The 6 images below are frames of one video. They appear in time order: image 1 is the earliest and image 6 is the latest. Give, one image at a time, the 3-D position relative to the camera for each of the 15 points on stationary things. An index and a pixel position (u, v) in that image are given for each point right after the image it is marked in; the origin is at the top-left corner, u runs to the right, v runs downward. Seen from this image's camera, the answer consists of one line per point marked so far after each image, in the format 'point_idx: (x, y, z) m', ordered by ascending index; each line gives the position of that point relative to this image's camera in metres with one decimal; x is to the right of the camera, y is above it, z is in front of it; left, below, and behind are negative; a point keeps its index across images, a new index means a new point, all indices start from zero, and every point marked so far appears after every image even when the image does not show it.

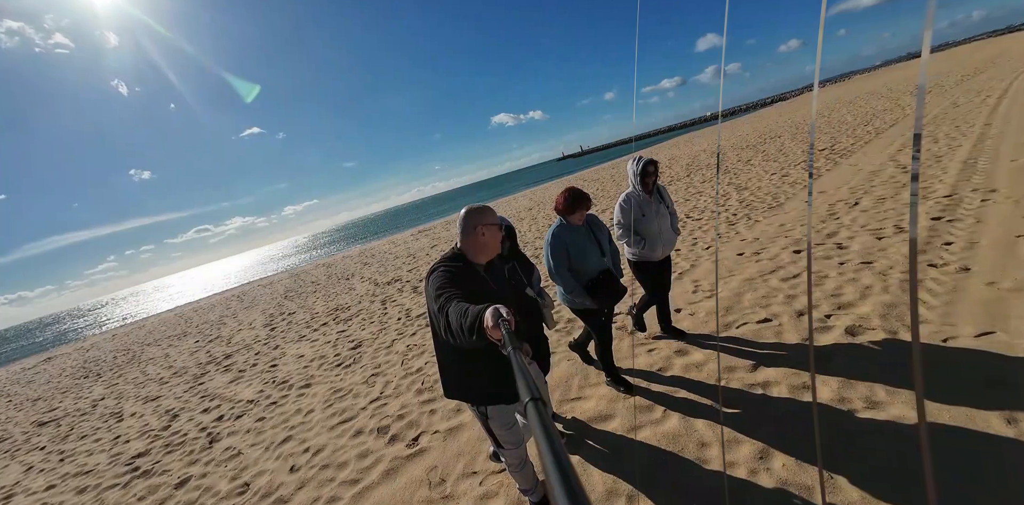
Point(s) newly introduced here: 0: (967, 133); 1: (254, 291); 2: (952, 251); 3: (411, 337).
0: (+9.2, +2.4, +7.4) m
1: (-12.7, -1.9, +17.7) m
2: (+4.0, 0.0, +3.3) m
3: (-1.4, -1.2, +5.1) m
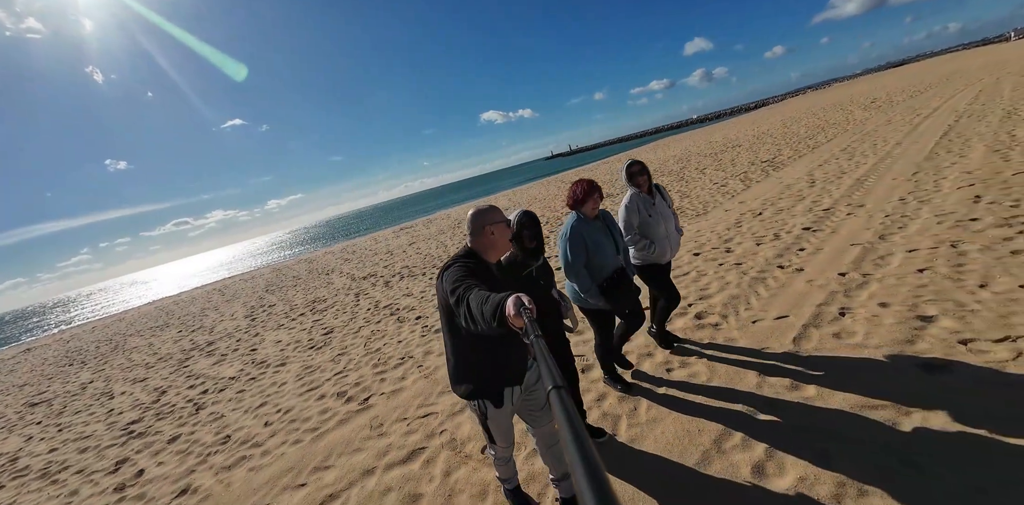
0: (+8.5, +2.3, +8.4) m
1: (-13.9, -1.6, +18.1) m
2: (+3.3, 0.0, +4.1) m
3: (-2.2, -1.1, +5.8) m
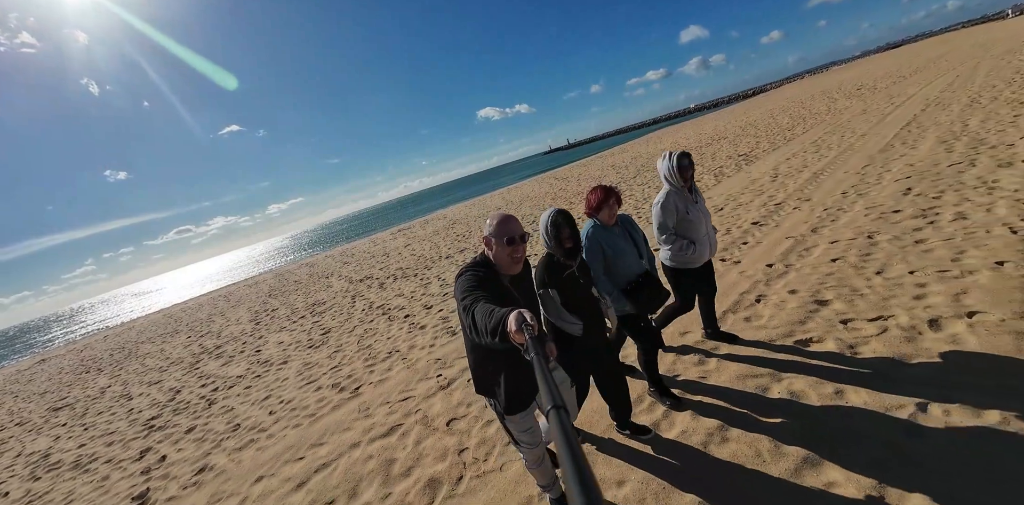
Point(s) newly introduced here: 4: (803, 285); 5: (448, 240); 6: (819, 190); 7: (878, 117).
0: (+8.0, +2.6, +8.8) m
1: (-14.1, -2.0, +18.6) m
2: (+2.9, 0.0, +4.6) m
3: (-2.5, -1.2, +6.3) m
4: (+2.8, -0.3, +3.5) m
5: (-2.5, +0.5, +13.9) m
6: (+5.2, +1.0, +6.1) m
7: (+11.5, +4.2, +11.3) m
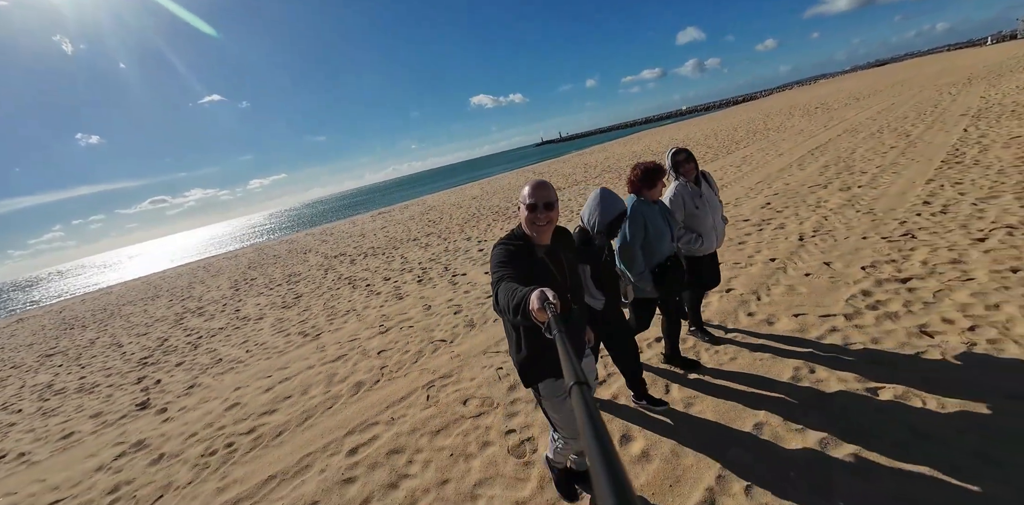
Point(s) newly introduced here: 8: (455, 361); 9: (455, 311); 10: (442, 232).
0: (+7.0, +2.5, +10.2) m
1: (-15.7, -0.5, +19.3) m
2: (+1.9, +0.2, +5.9) m
3: (-3.6, -0.8, +7.4) m
4: (+1.8, -0.2, +4.8) m
5: (-3.8, +1.2, +15.0) m
6: (+4.1, +1.1, +7.4) m
7: (+10.4, +4.0, +12.8) m
8: (-0.6, -1.2, +3.9) m
9: (-0.8, -0.8, +5.2) m
10: (-2.4, +0.7, +12.3) m
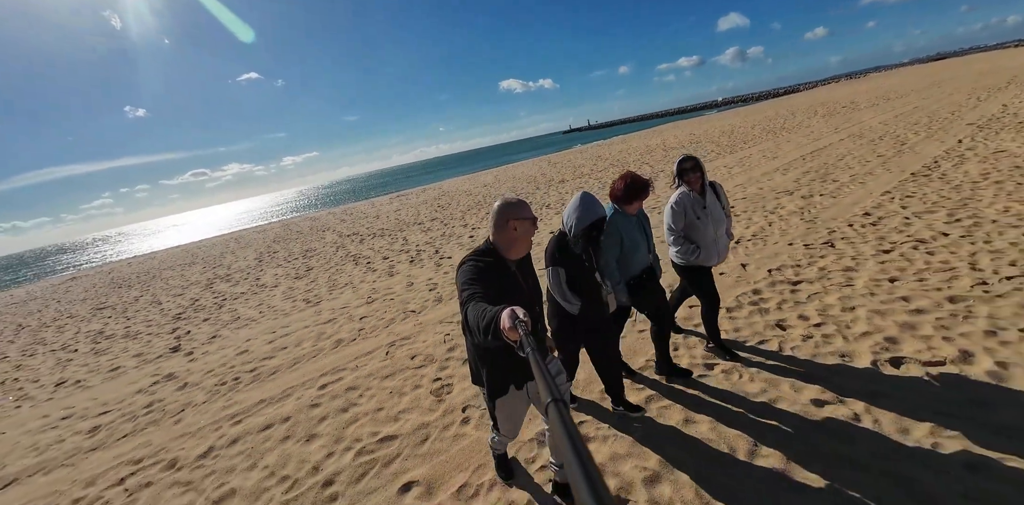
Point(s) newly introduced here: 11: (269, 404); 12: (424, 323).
0: (+6.9, +2.5, +10.5) m
1: (-15.4, +1.0, +20.9) m
2: (+1.5, +0.3, +6.5) m
3: (-4.0, -0.3, +8.4) m
4: (+1.3, -0.1, +5.4) m
5: (-3.7, +1.9, +15.9) m
6: (+3.8, +1.1, +7.9) m
7: (+10.5, +3.9, +12.8) m
8: (-1.3, -1.0, +4.7) m
9: (-1.4, -0.6, +6.0) m
10: (-2.4, +1.3, +13.1) m
11: (-2.5, -1.6, +3.7) m
12: (-1.2, -0.9, +4.8) m
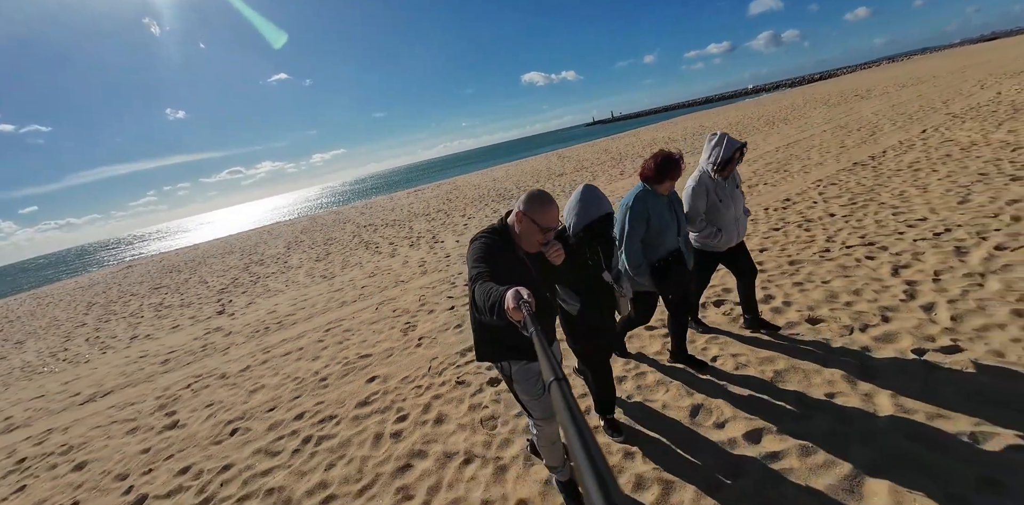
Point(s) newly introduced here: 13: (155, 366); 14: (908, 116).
0: (+6.6, +2.9, +11.2) m
1: (-15.0, +1.6, +23.0) m
2: (+1.0, +0.6, +7.6) m
3: (-4.4, +0.1, +9.8) m
4: (+0.7, +0.2, +6.6) m
5: (-3.6, +2.4, +17.2) m
6: (+3.4, +1.5, +8.8) m
7: (+10.4, +4.4, +13.3) m
8: (-1.9, -0.6, +6.0) m
9: (-1.9, -0.2, +7.3) m
10: (-2.5, +1.7, +14.4) m
11: (-3.2, -1.2, +5.1) m
12: (-1.8, -0.6, +6.1) m
13: (-5.6, -1.8, +5.7) m
14: (+13.2, +4.5, +12.0) m
